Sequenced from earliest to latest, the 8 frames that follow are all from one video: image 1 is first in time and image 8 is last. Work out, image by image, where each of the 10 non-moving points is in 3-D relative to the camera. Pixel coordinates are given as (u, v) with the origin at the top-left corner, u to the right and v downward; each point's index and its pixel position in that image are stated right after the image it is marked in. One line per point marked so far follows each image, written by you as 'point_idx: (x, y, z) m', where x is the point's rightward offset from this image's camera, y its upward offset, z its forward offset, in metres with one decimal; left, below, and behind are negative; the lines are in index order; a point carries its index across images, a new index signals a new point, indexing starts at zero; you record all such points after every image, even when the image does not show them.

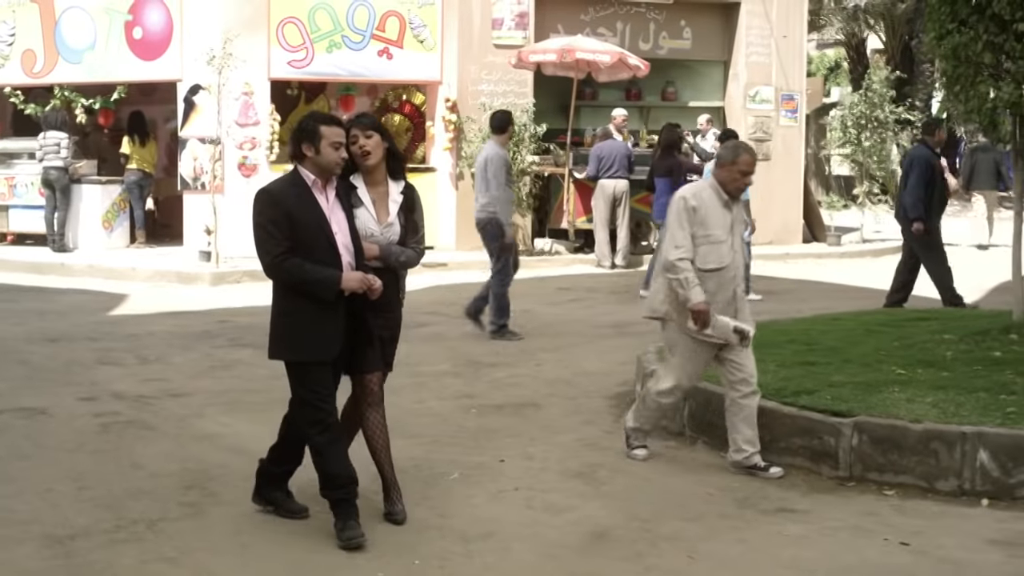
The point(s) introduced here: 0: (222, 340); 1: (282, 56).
0: (-1.8, -0.3, +11.3) m
1: (-2.1, +2.1, +17.2) m
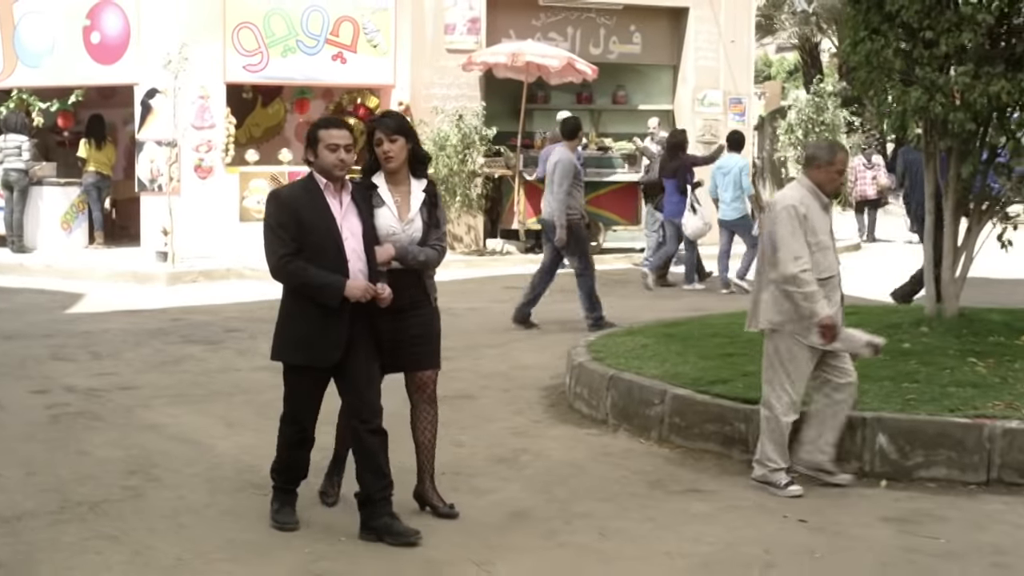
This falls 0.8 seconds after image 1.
0: (-2.1, -0.3, +11.6) m
1: (-2.6, +2.1, +17.5) m
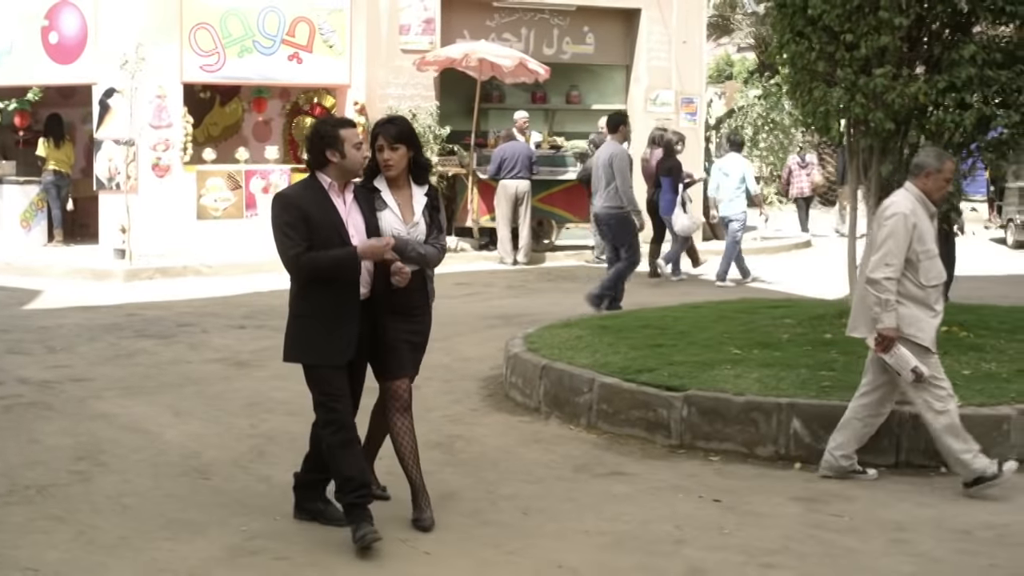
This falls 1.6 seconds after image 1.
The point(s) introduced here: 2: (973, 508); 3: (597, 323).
0: (-2.5, -0.3, +11.9) m
1: (-3.0, +2.2, +17.8) m
2: (+1.6, -0.8, +6.5) m
3: (+0.4, -0.2, +9.4) m
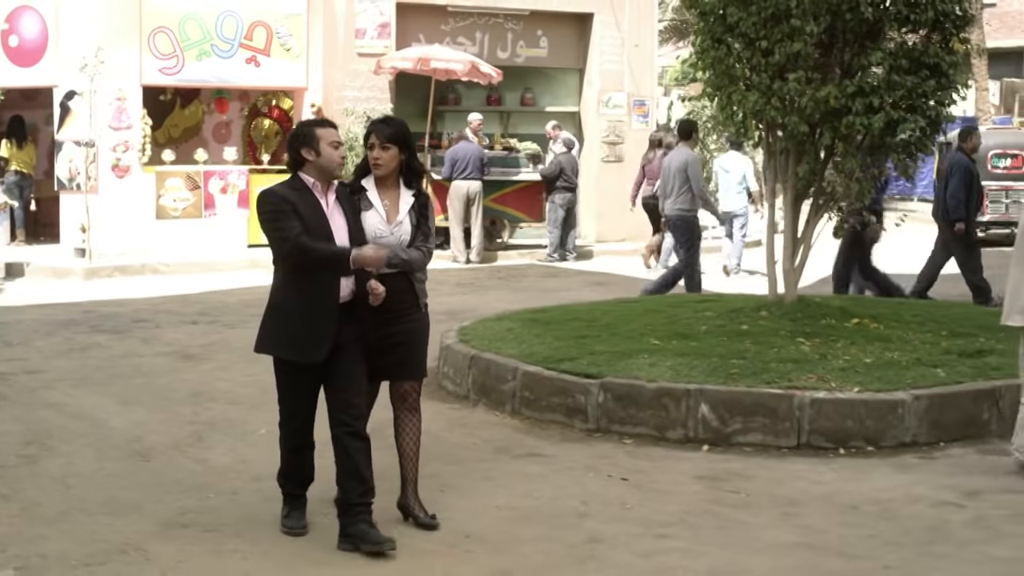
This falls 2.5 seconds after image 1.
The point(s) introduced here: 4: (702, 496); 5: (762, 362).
0: (-2.8, -0.3, +12.3) m
1: (-3.5, +2.2, +18.2) m
2: (+1.3, -0.7, +6.9) m
3: (+0.1, -0.1, +9.8) m
4: (+0.7, -0.7, +6.7) m
5: (+1.1, -0.3, +8.1) m
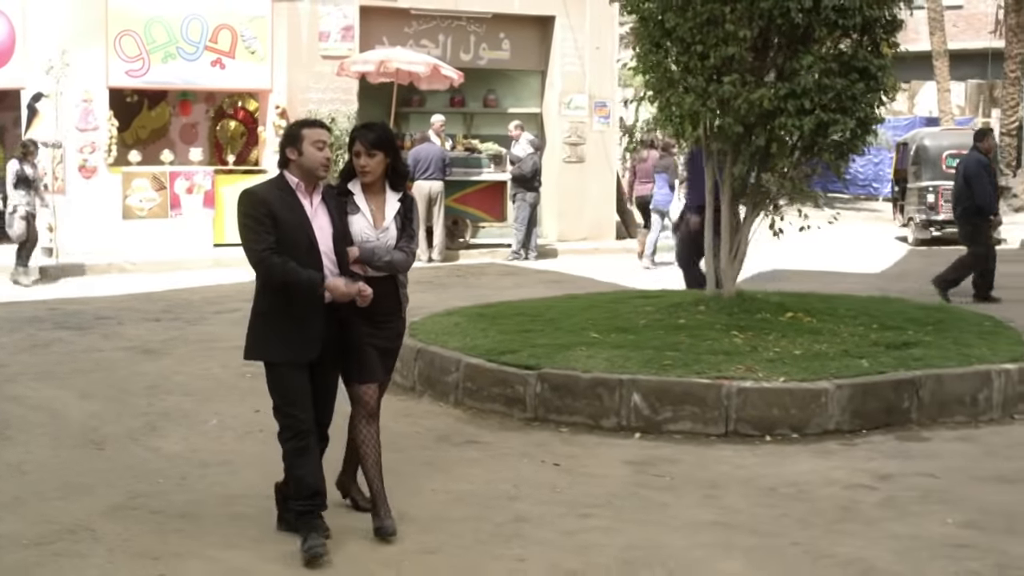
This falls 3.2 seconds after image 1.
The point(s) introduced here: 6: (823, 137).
0: (-3.1, -0.2, +12.6) m
1: (-3.9, +2.2, +18.5) m
2: (+1.0, -0.7, +7.2) m
3: (-0.2, -0.1, +10.1) m
4: (+0.4, -0.7, +7.0) m
5: (+0.8, -0.3, +8.4) m
6: (+1.5, +0.8, +9.3) m
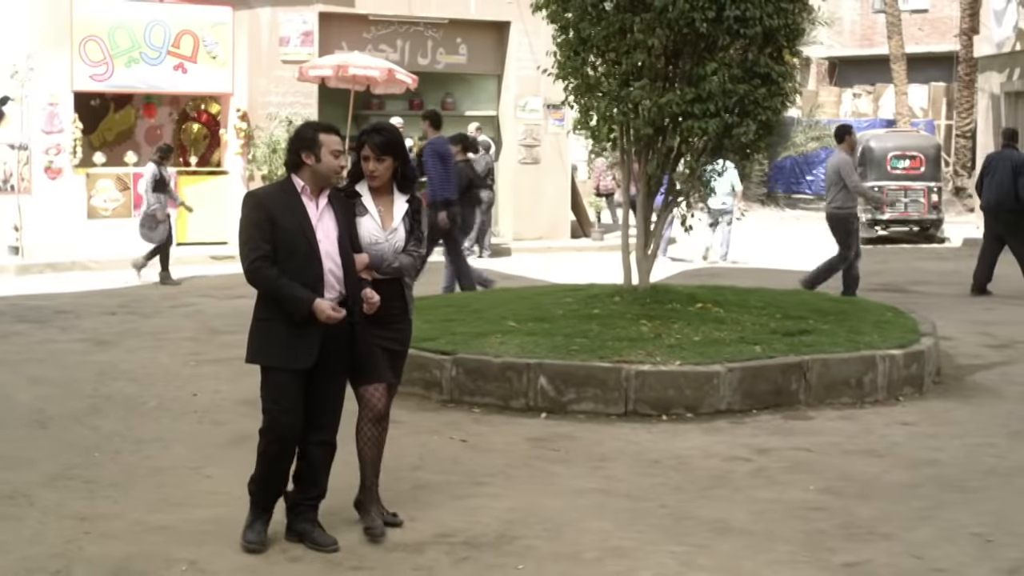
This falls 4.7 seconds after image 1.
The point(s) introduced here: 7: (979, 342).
0: (-3.6, -0.2, +13.2) m
1: (-4.3, +2.2, +19.0) m
2: (+0.7, -0.7, +7.9) m
3: (-0.6, -0.1, +10.7) m
4: (+0.1, -0.7, +7.6) m
5: (+0.4, -0.3, +9.0) m
6: (+1.2, +0.8, +10.0) m
7: (+2.8, -0.3, +11.4) m
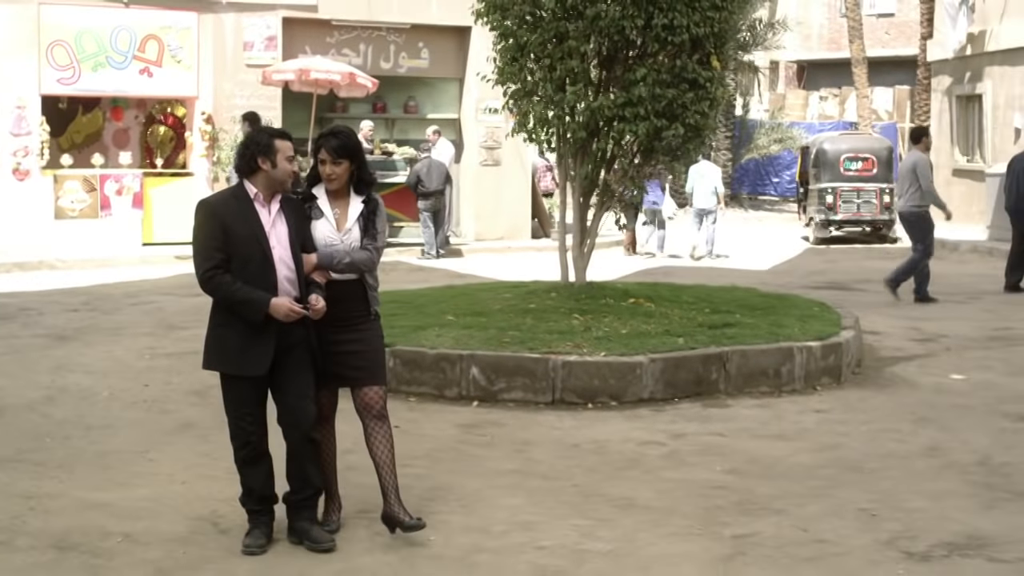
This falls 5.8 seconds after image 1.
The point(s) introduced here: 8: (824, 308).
0: (-3.9, -0.2, +13.6) m
1: (-4.8, +2.2, +19.5) m
2: (+0.4, -0.6, +8.3) m
3: (-0.9, -0.1, +11.2) m
4: (-0.2, -0.6, +8.1) m
5: (+0.1, -0.2, +9.5) m
6: (+0.8, +0.8, +10.4) m
7: (+2.5, -0.3, +11.9) m
8: (+1.8, -0.1, +11.1) m
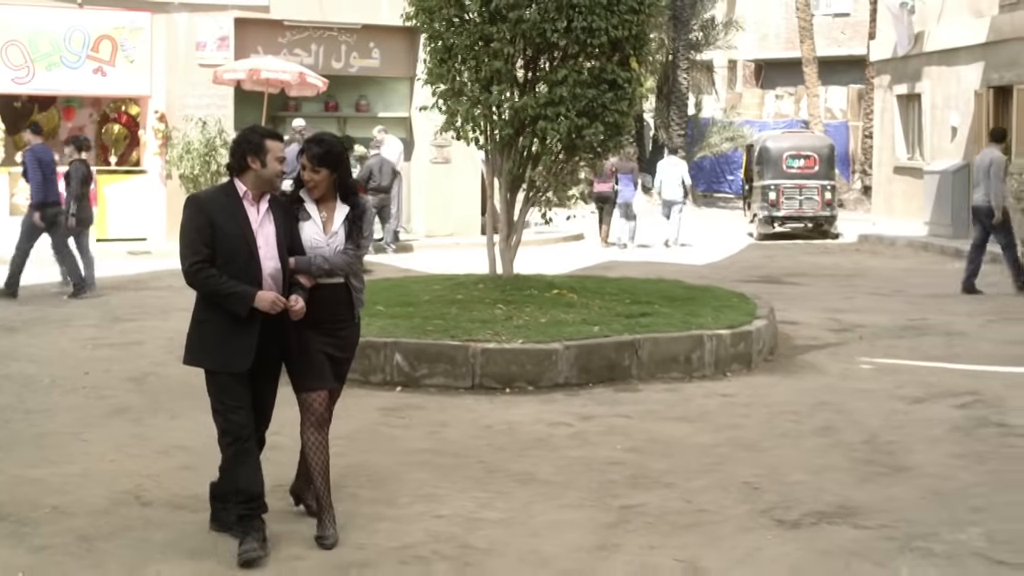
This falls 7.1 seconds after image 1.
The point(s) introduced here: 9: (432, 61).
0: (-4.4, -0.1, +14.0) m
1: (-5.3, +2.3, +19.8) m
2: (0.0, -0.6, +8.8) m
3: (-1.4, 0.0, +11.6) m
4: (-0.6, -0.6, +8.5) m
5: (-0.3, -0.2, +10.0) m
6: (+0.4, +0.9, +10.9) m
7: (+2.1, -0.3, +12.4) m
8: (+1.4, -0.1, +11.6) m
9: (-0.5, +1.4, +11.3) m
